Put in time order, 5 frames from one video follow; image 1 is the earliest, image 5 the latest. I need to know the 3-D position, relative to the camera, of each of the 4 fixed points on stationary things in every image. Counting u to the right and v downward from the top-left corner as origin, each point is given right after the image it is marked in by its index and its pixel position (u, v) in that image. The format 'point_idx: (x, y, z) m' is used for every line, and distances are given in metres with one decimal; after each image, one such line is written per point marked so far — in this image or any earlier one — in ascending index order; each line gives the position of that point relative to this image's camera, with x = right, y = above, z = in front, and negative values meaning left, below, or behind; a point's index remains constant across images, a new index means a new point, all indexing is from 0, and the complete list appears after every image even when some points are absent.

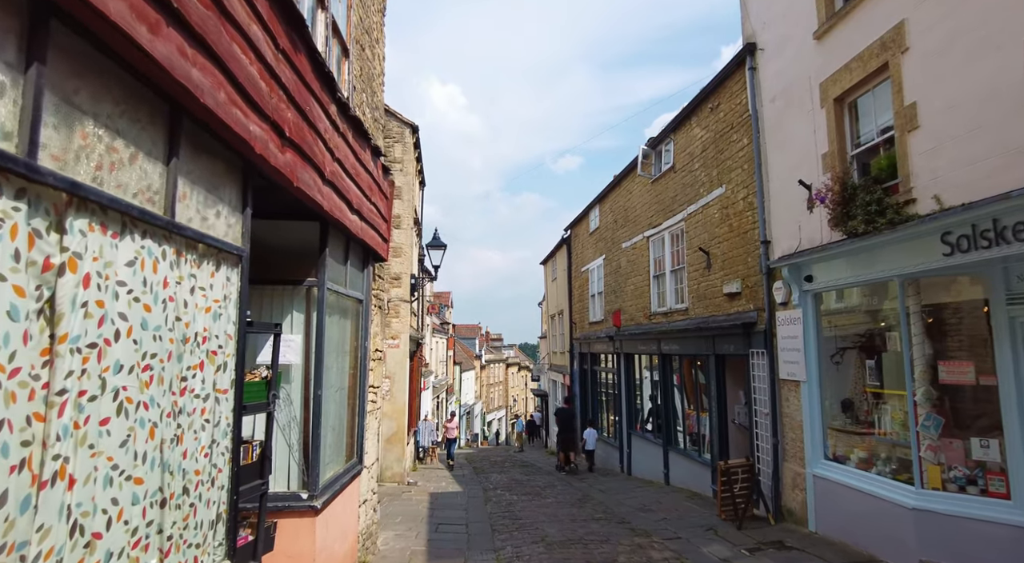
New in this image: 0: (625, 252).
0: (+2.6, +0.7, +13.8) m
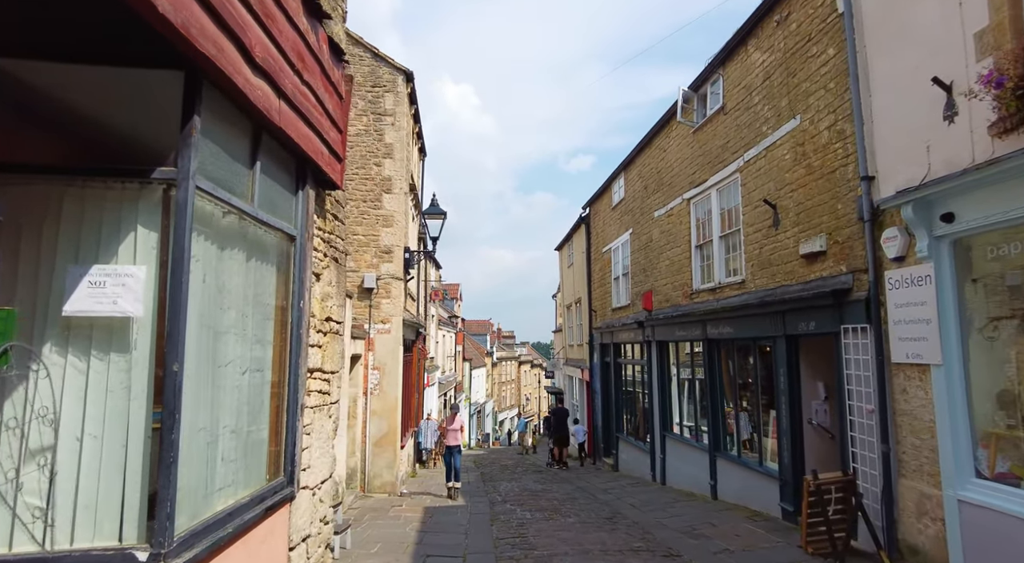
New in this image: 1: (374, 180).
0: (+2.8, +1.2, +11.7) m
1: (-2.5, +1.8, +10.9) m
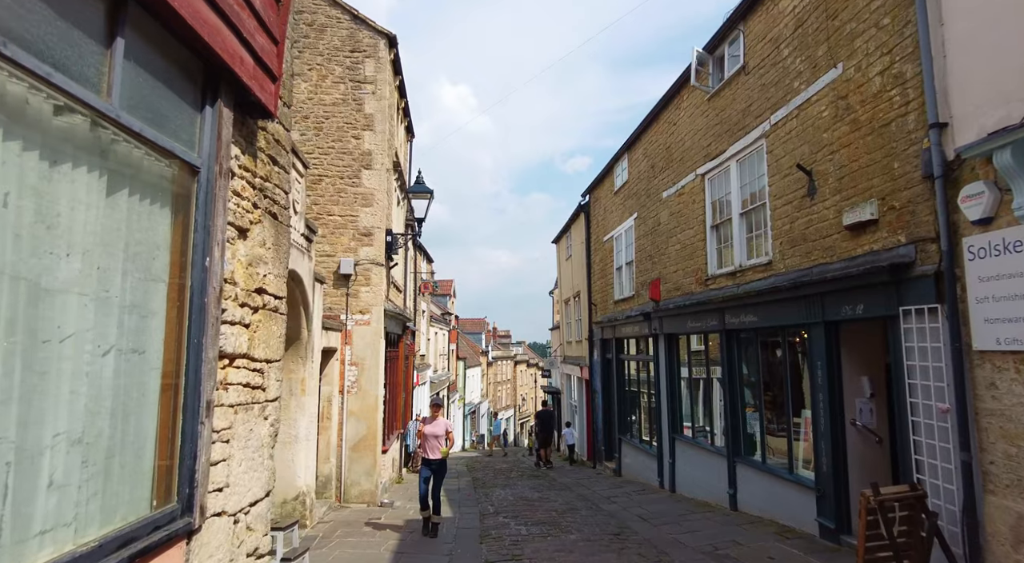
0: (+2.7, +1.4, +10.7) m
1: (-2.6, +2.0, +9.8) m
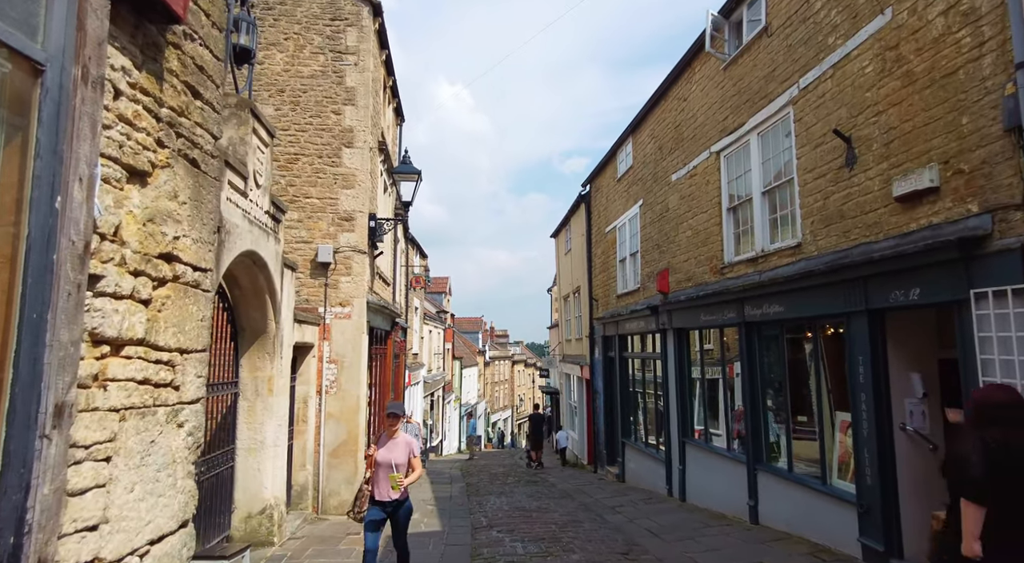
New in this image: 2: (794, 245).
0: (+2.6, +1.5, +9.8) m
1: (-2.6, +2.2, +9.0) m
2: (+3.0, +0.4, +6.6) m
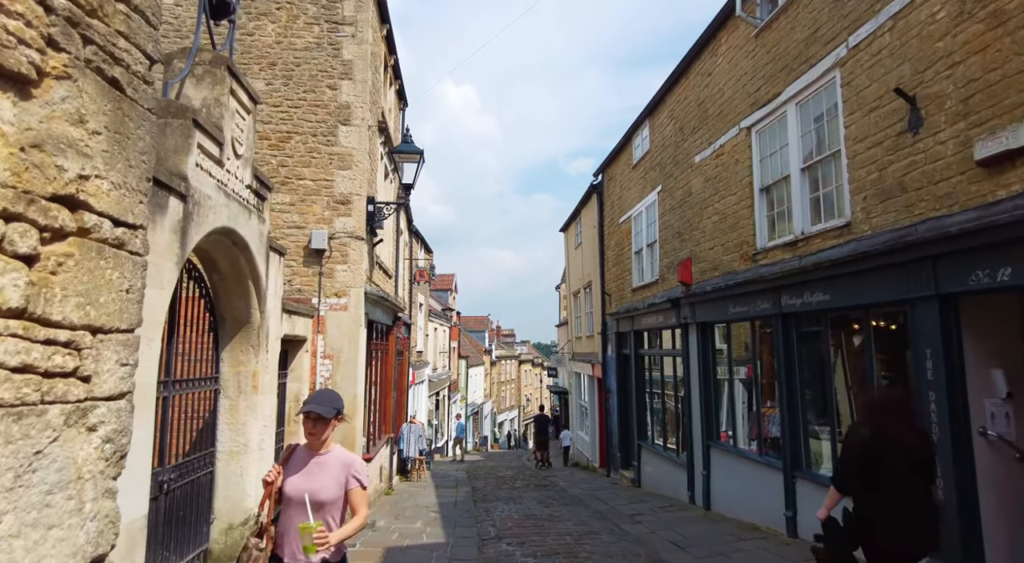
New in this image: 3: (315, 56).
0: (+2.8, +1.7, +9.1) m
1: (-2.5, +2.4, +8.3) m
2: (+3.2, +0.5, +5.9) m
3: (-2.7, +3.1, +8.4) m
